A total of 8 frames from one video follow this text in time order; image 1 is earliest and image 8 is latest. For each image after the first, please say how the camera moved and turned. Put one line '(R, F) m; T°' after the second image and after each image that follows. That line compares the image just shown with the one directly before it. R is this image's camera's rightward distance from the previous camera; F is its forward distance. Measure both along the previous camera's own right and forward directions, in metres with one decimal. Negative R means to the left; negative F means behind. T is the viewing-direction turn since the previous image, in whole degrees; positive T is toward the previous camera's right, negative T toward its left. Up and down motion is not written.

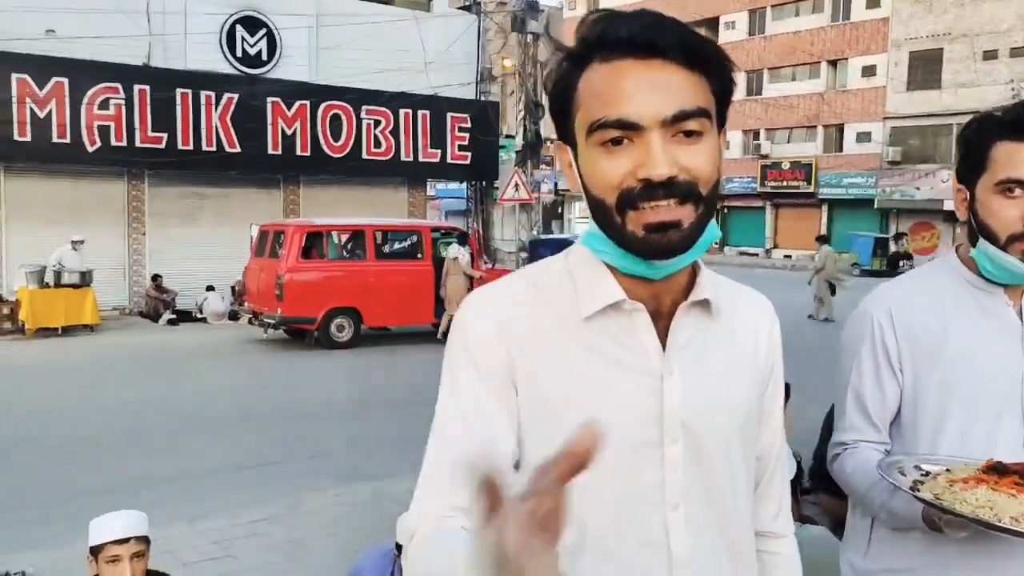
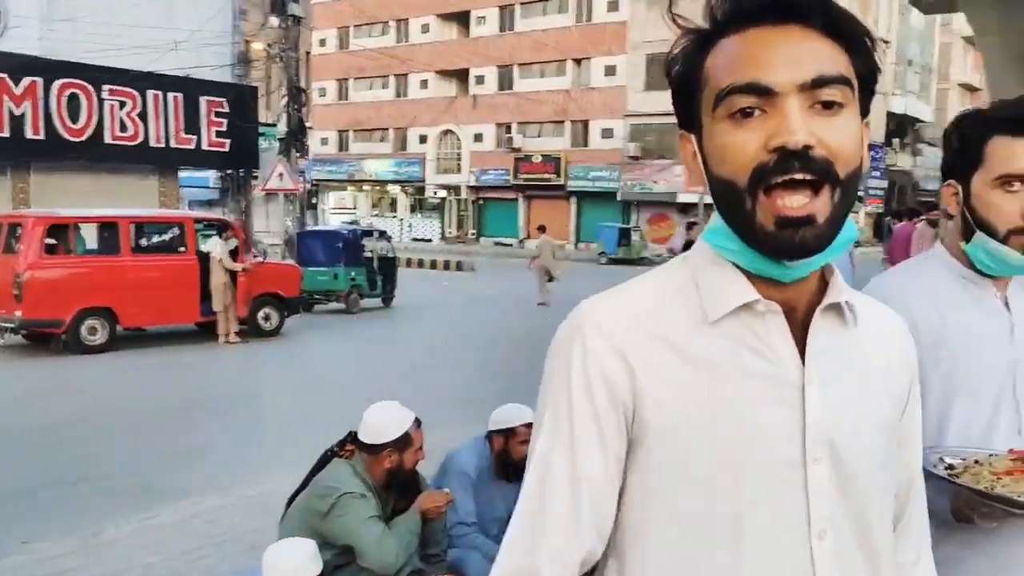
(-0.4, +0.3) m; +15°
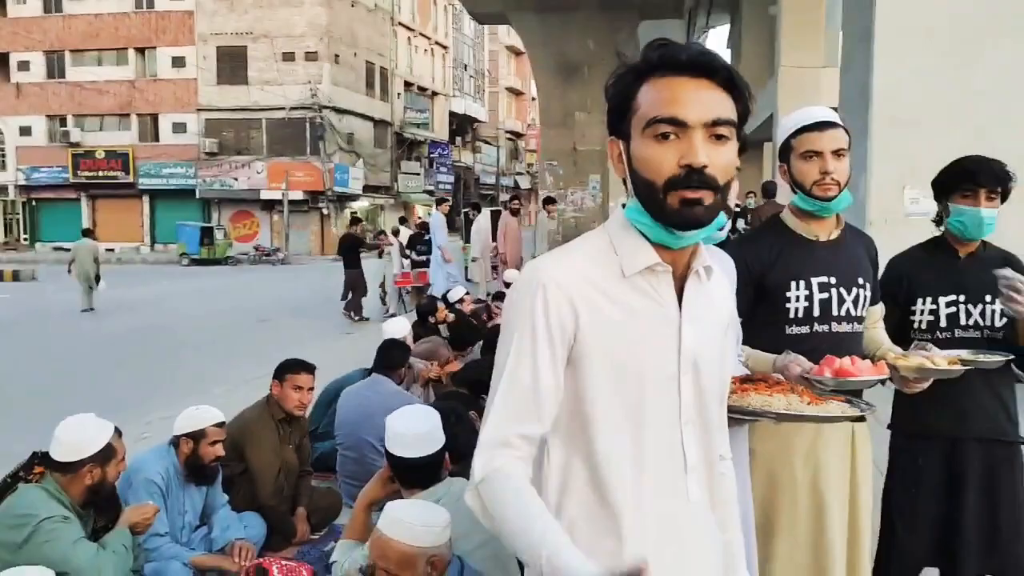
(-0.5, -0.1) m; +26°
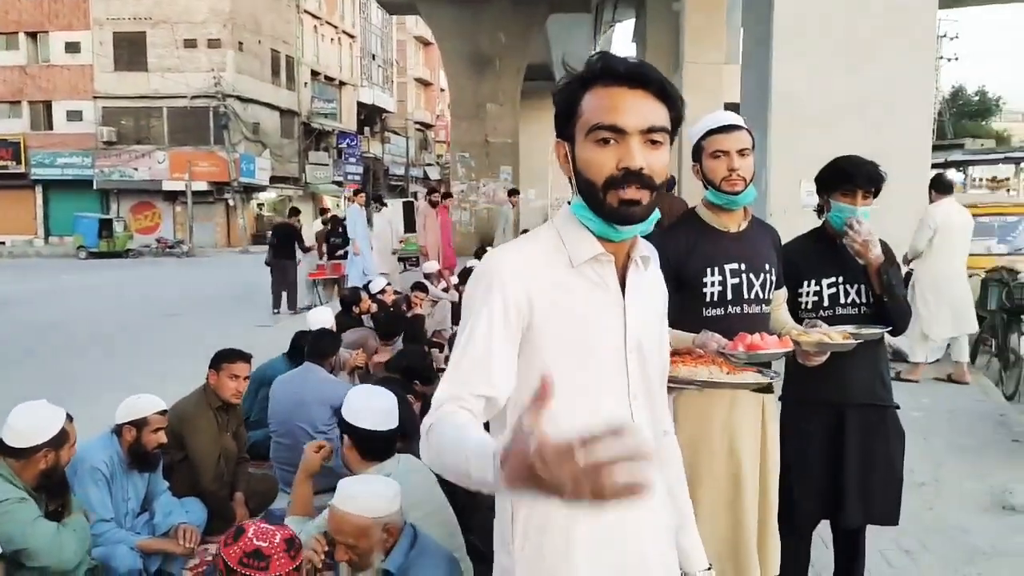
(-0.1, -0.2) m; +6°
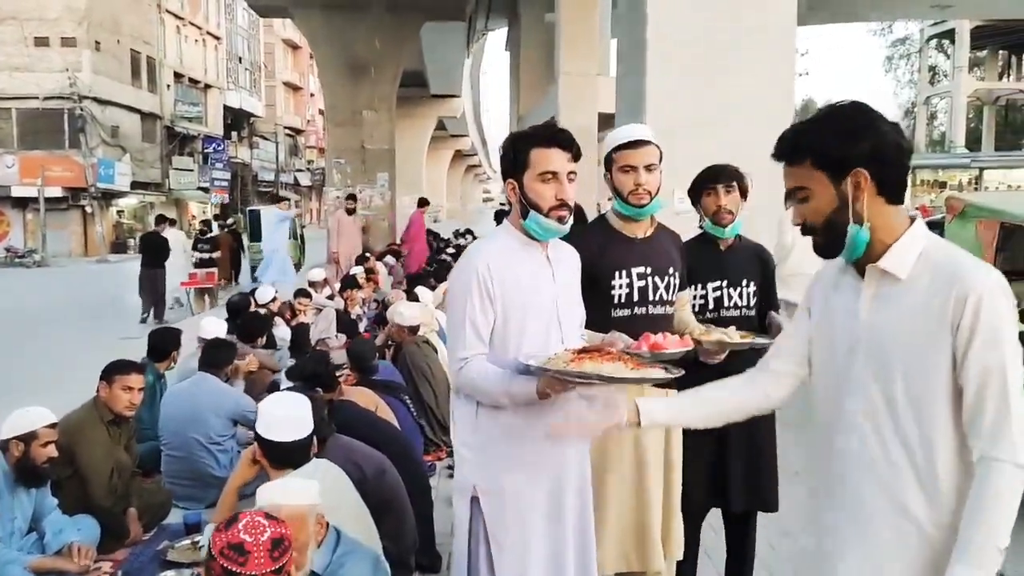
(-0.2, -0.1) m; +8°
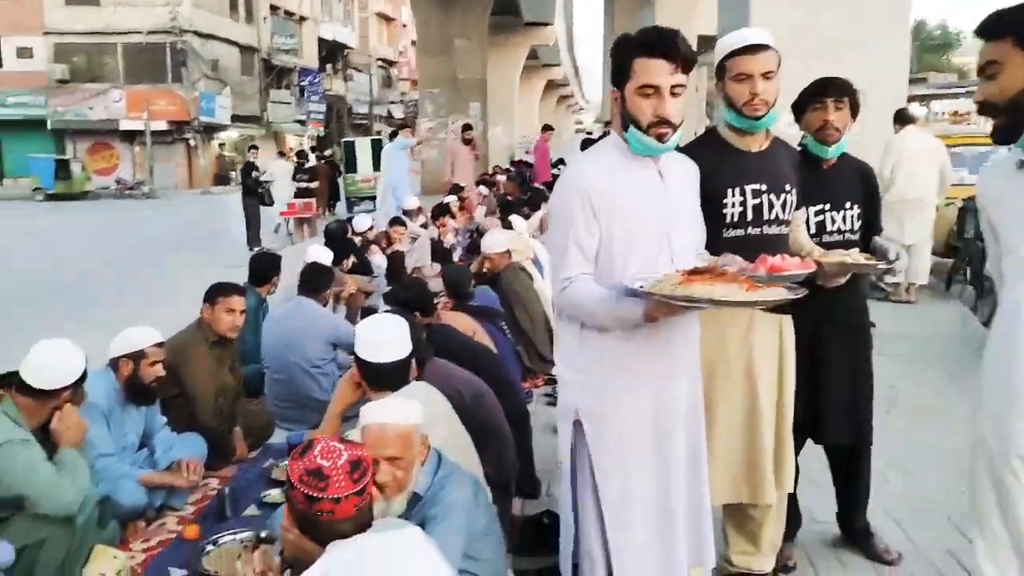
(0.0, +0.1) m; -6°
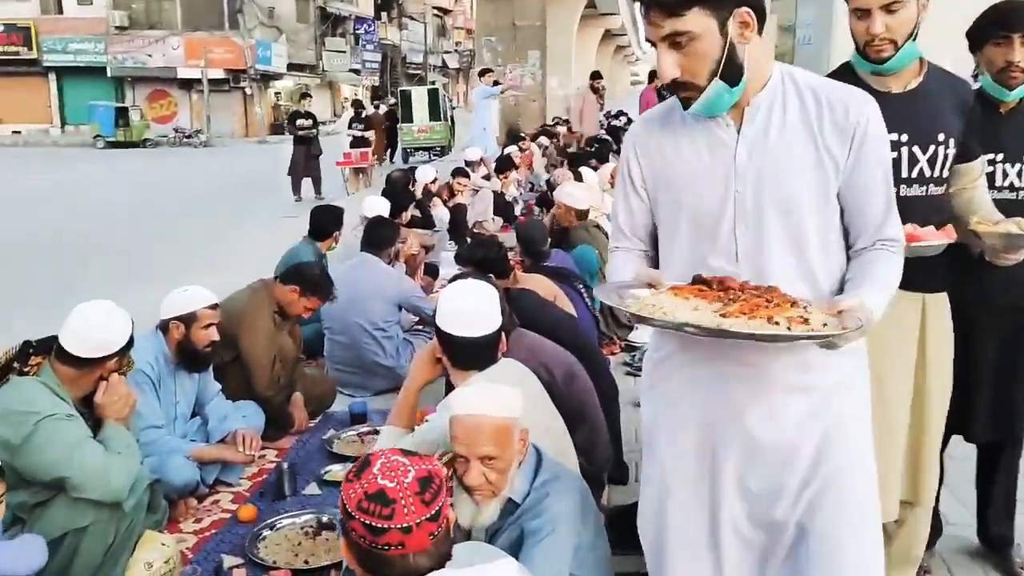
(-0.2, +0.5) m; -3°
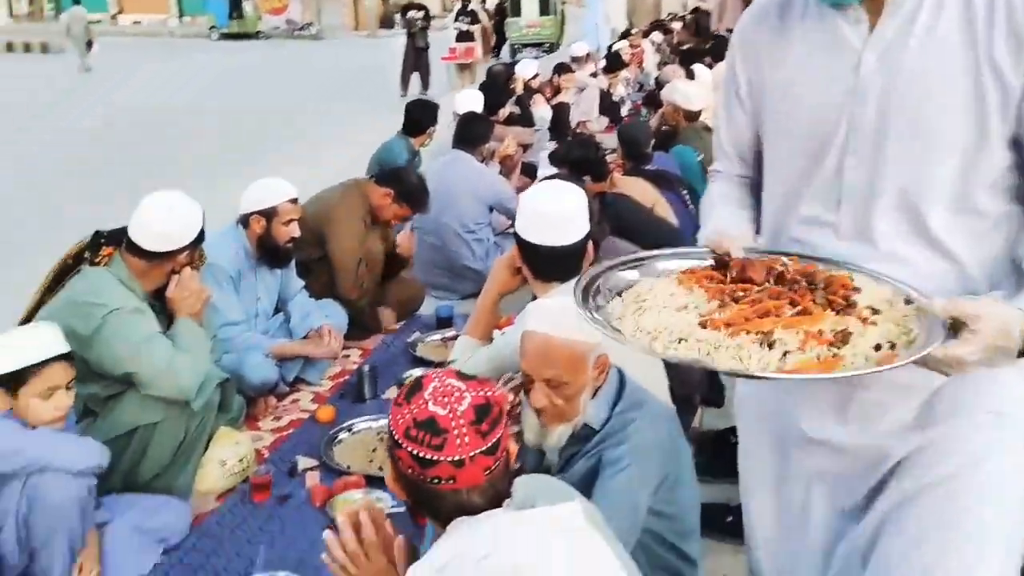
(0.0, +0.2) m; -6°
